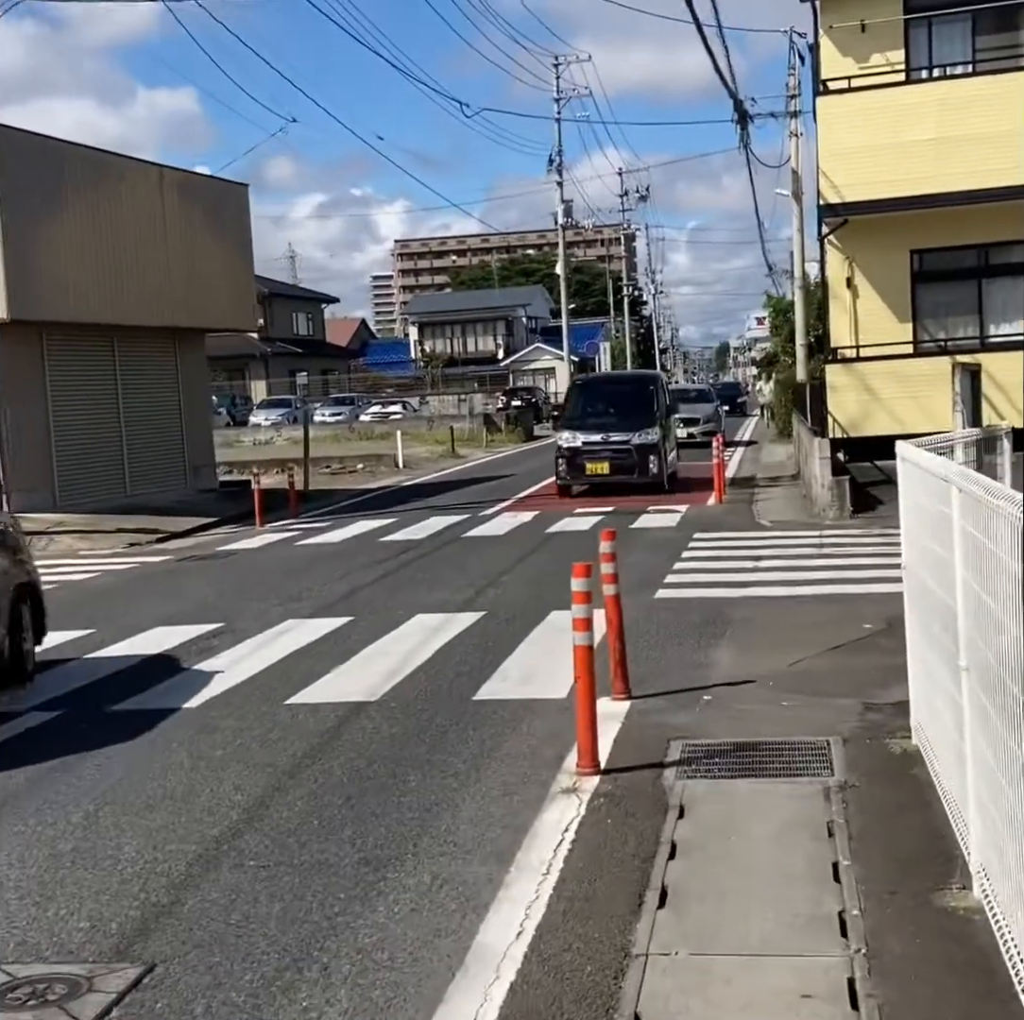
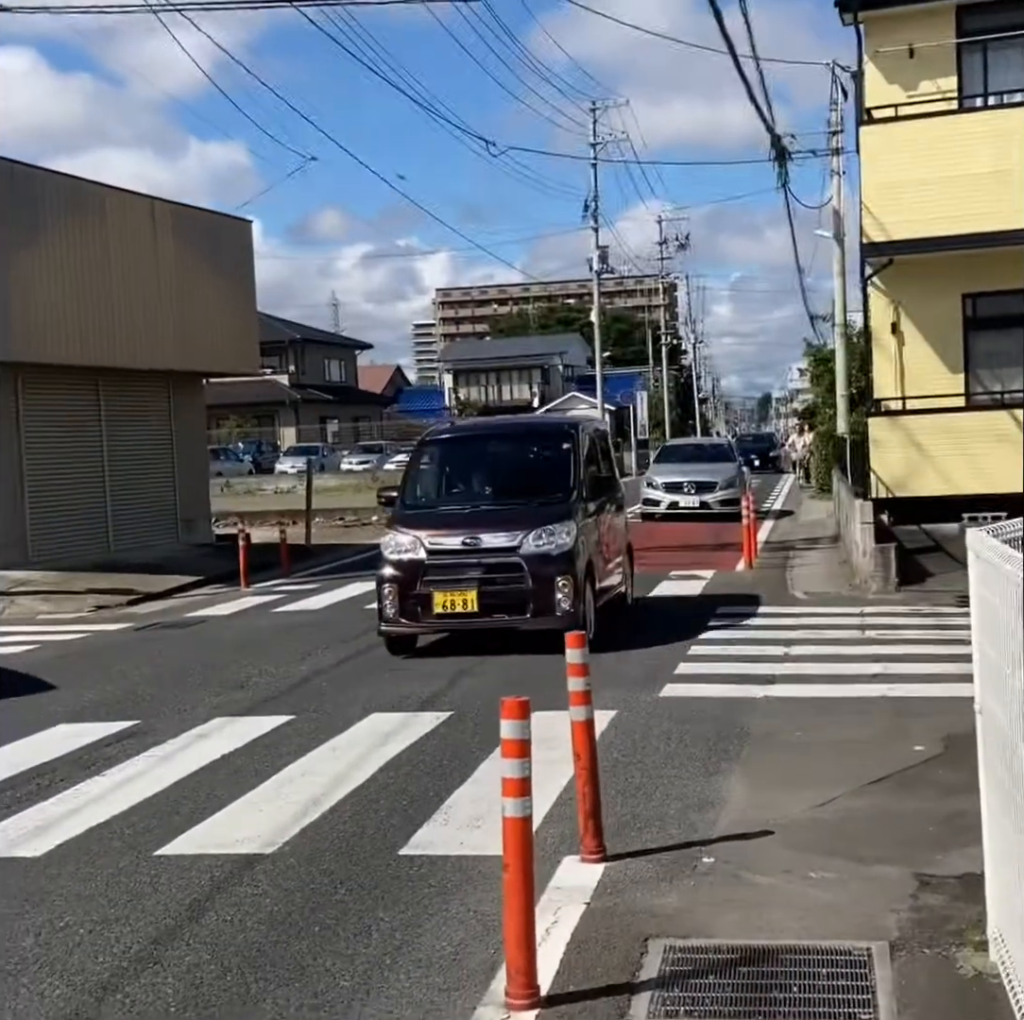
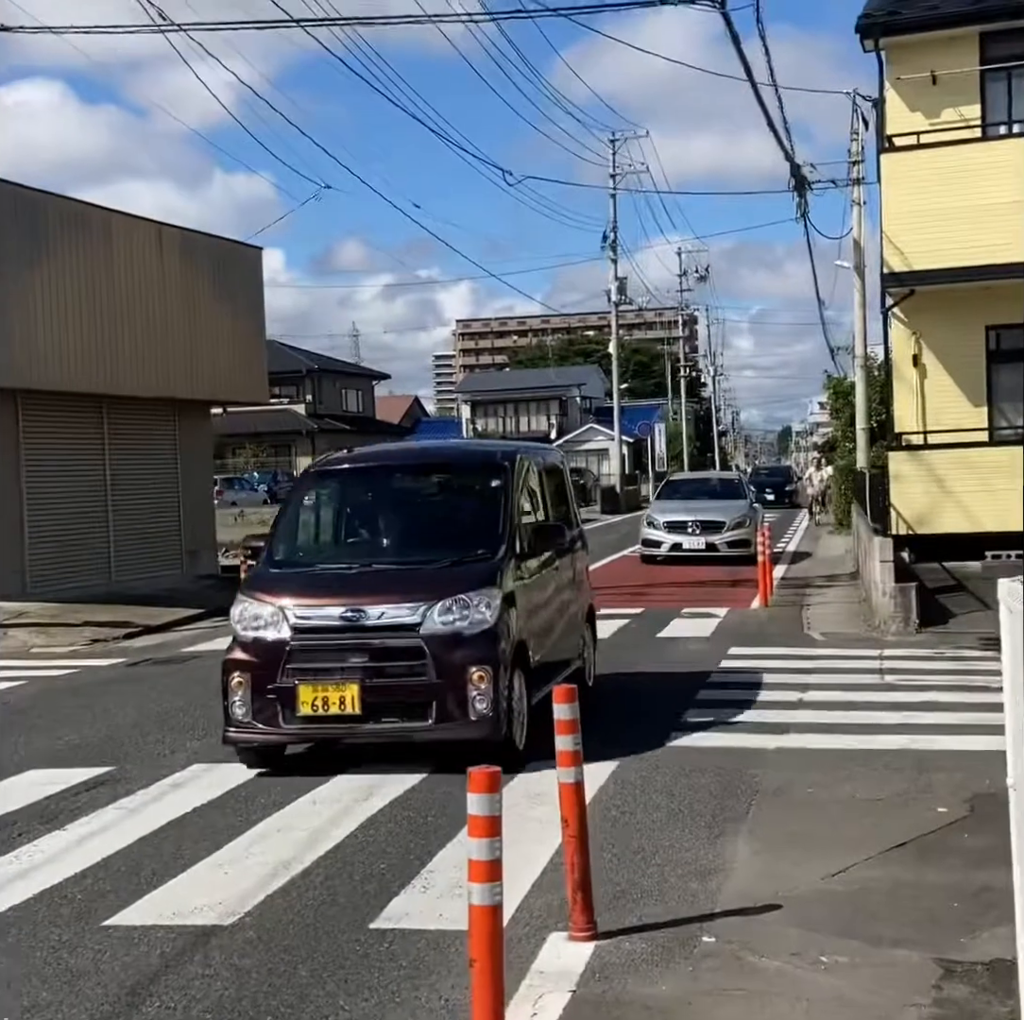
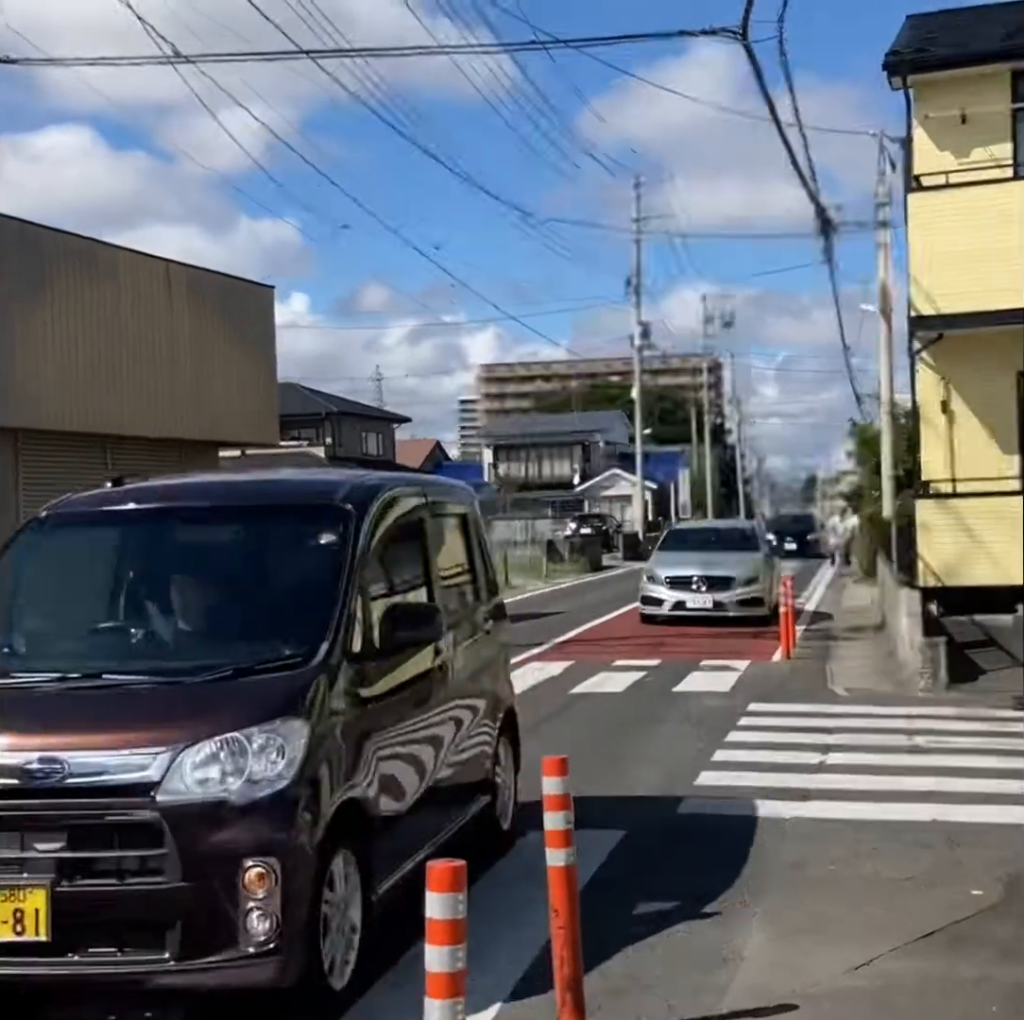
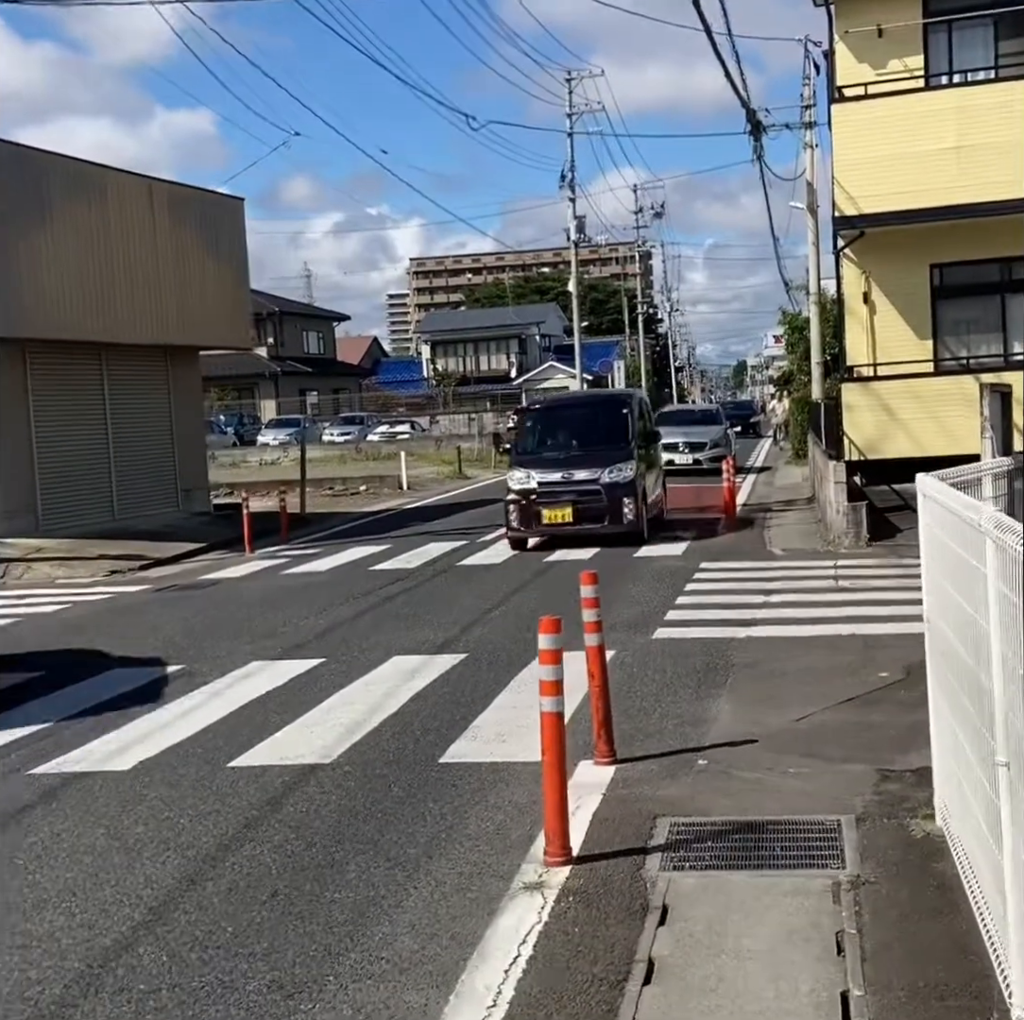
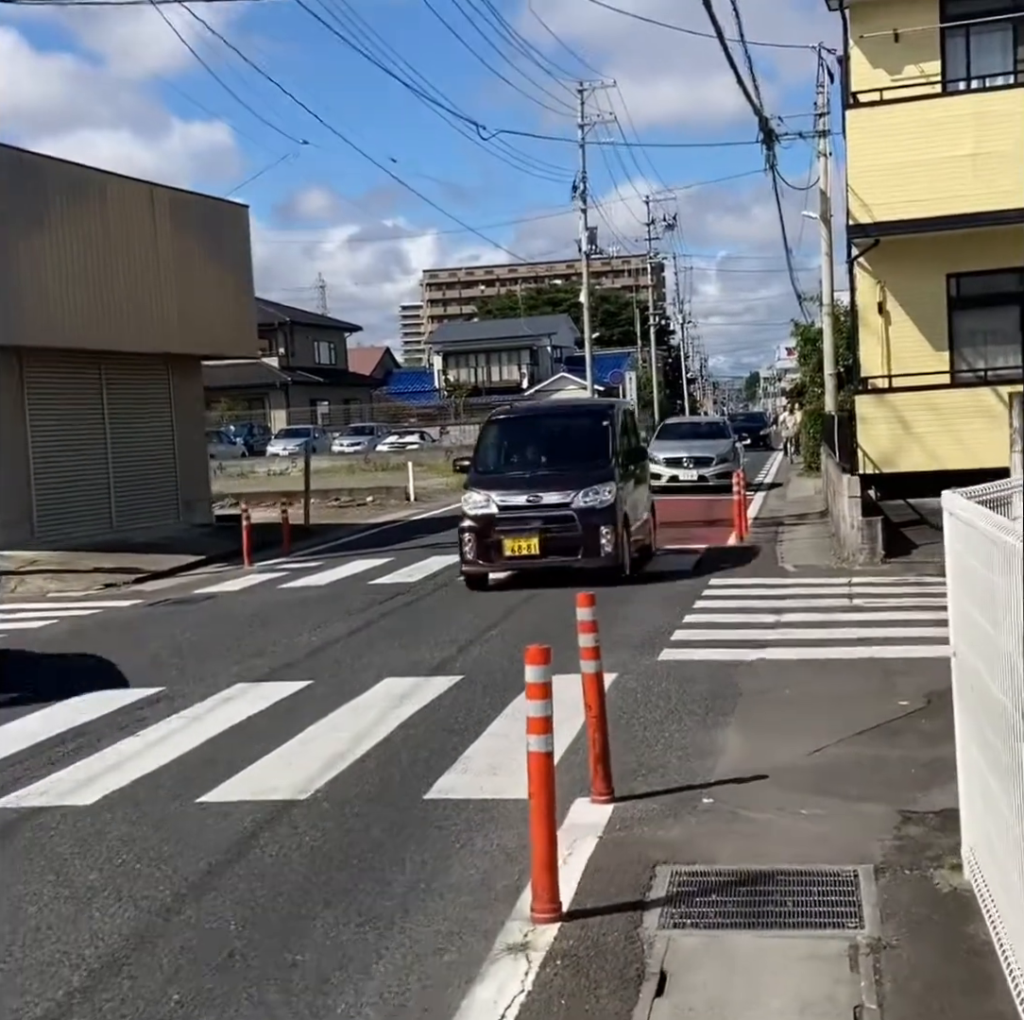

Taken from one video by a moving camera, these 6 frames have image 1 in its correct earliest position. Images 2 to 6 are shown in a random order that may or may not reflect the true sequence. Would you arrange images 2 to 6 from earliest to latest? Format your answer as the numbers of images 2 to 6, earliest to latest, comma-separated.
5, 6, 2, 3, 4
